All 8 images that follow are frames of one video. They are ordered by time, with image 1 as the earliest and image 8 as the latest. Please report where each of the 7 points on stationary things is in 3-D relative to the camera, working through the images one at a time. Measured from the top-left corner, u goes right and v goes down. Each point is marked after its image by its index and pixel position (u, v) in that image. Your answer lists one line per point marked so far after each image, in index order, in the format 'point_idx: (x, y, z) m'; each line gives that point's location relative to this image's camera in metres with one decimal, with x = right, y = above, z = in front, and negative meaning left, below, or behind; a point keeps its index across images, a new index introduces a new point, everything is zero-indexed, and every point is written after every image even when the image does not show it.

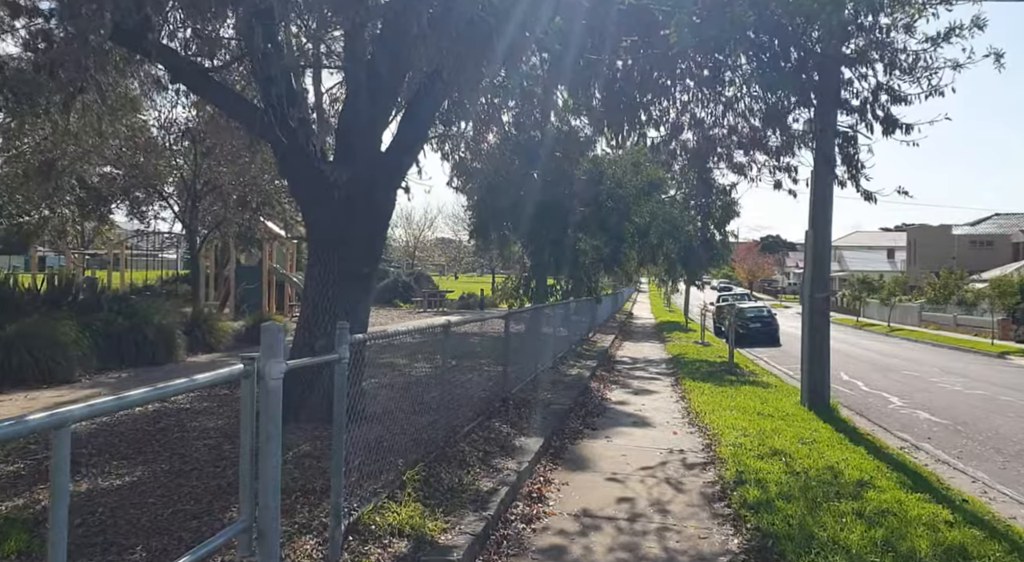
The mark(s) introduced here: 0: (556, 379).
0: (+0.8, -1.8, +11.4) m
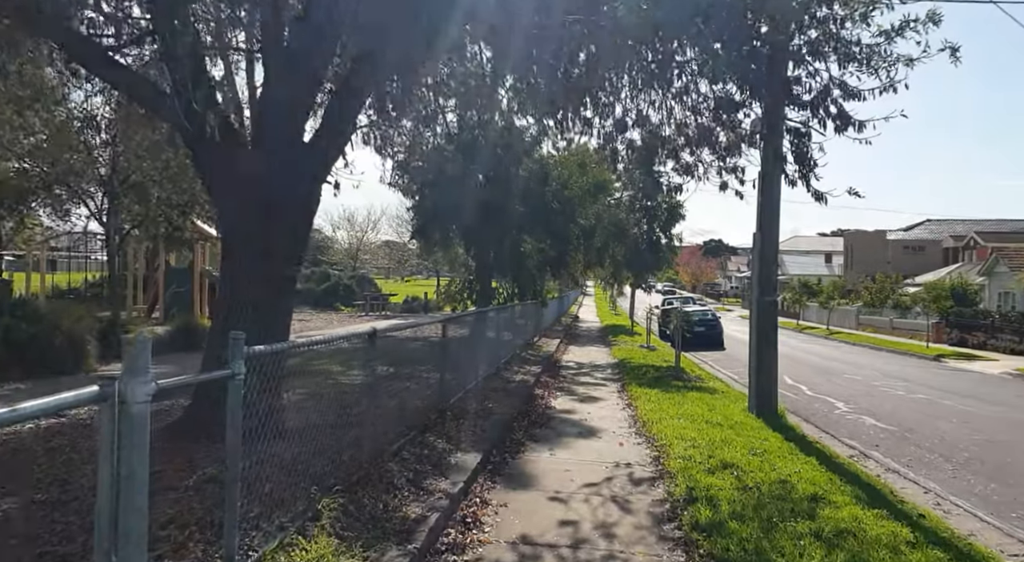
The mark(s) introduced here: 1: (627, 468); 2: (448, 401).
0: (-0.3, -1.9, +10.8) m
1: (+1.2, -2.0, +6.5) m
2: (-0.9, -1.7, +8.7) m
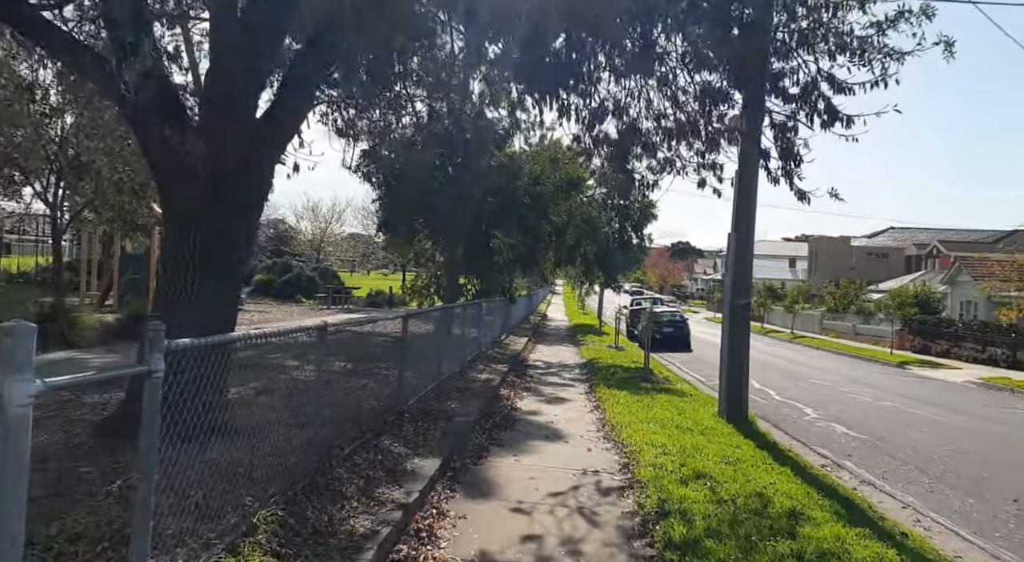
0: (-0.9, -1.8, +10.4) m
1: (+0.8, -2.0, +6.1) m
2: (-1.4, -1.6, +8.2) m
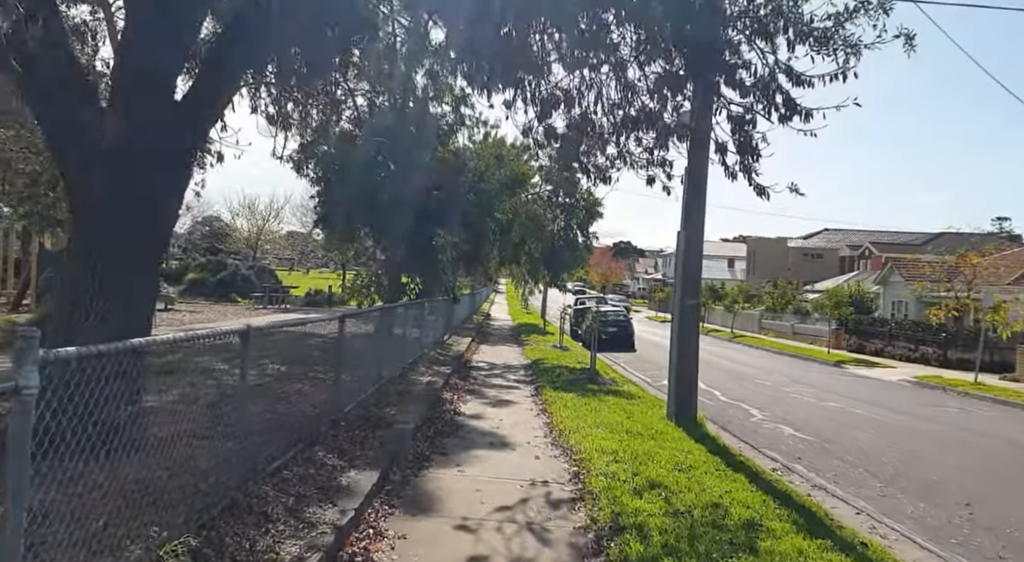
0: (-1.8, -1.8, +9.8) m
1: (+0.3, -2.0, +5.8) m
2: (-2.1, -1.6, +7.6) m
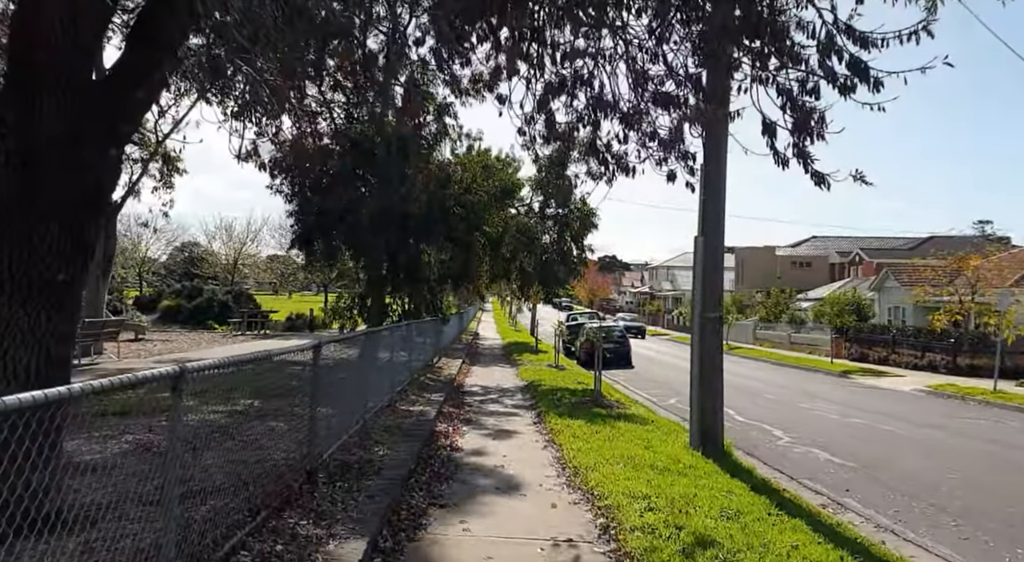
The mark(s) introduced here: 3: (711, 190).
0: (-1.7, -2.1, +8.7) m
1: (+0.5, -2.1, +4.7) m
2: (-2.0, -1.8, +6.5) m
3: (+2.7, +1.2, +8.1) m
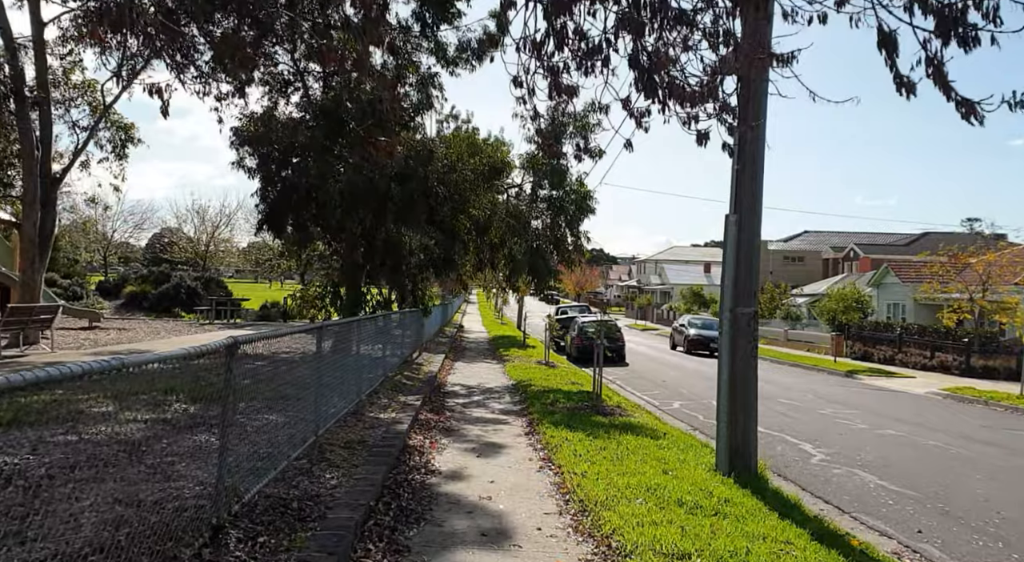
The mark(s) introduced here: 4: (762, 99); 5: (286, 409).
0: (-1.9, -1.9, +7.2) m
1: (+0.4, -2.0, +3.3) m
2: (-2.1, -1.6, +5.0) m
3: (+2.6, +1.3, +6.7) m
4: (+2.7, +2.0, +6.7) m
5: (-2.2, -1.3, +5.7) m
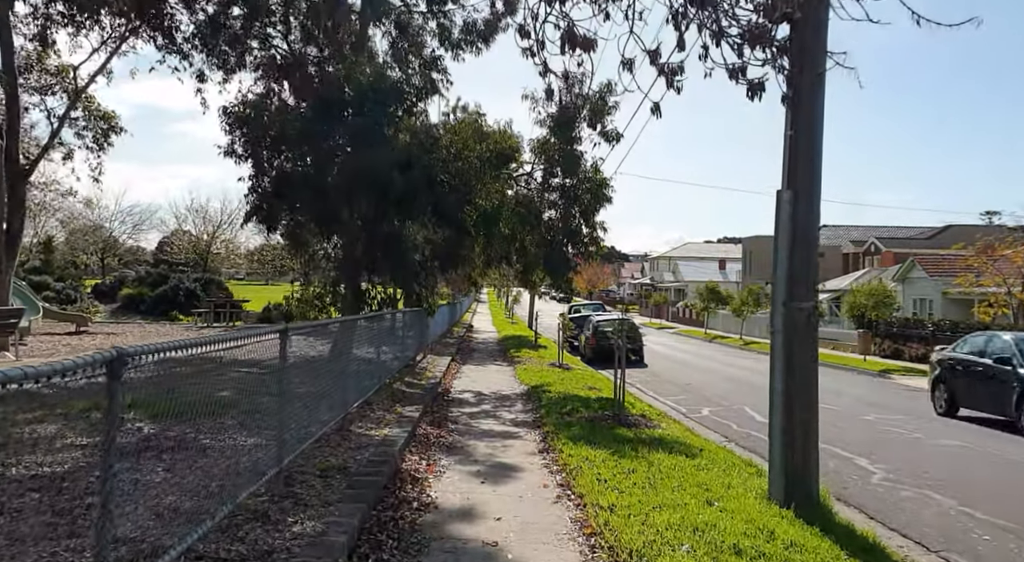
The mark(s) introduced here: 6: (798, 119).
0: (-1.8, -1.8, +6.1) m
1: (+0.5, -1.9, +2.1) m
2: (-2.0, -1.6, +3.9) m
3: (+2.7, +1.4, +5.5) m
4: (+2.8, +2.1, +5.5) m
5: (-2.1, -1.2, +4.6) m
6: (+2.6, +1.4, +5.6) m
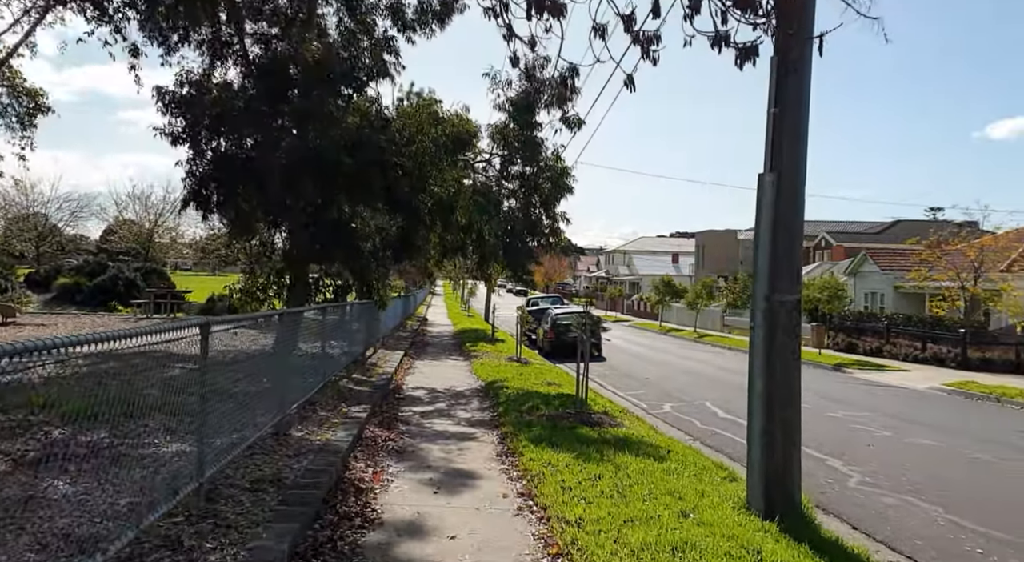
0: (-2.2, -1.7, +5.4) m
1: (+0.3, -1.8, +1.6) m
2: (-2.3, -1.5, +3.2) m
3: (+2.3, +1.5, +5.1) m
4: (+2.5, +2.2, +5.1) m
5: (-2.4, -1.1, +3.9) m
6: (+2.3, +1.5, +5.1) m
